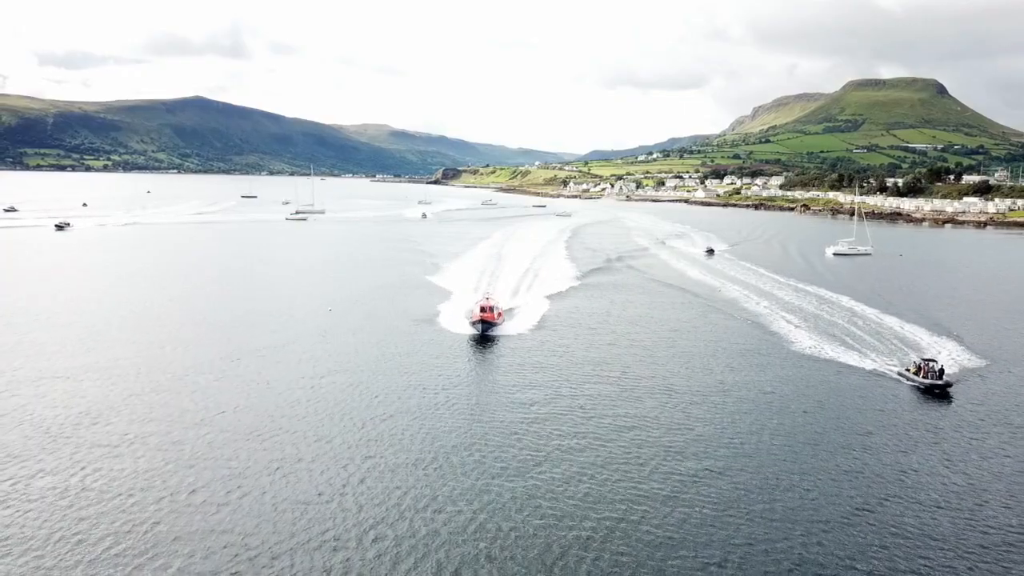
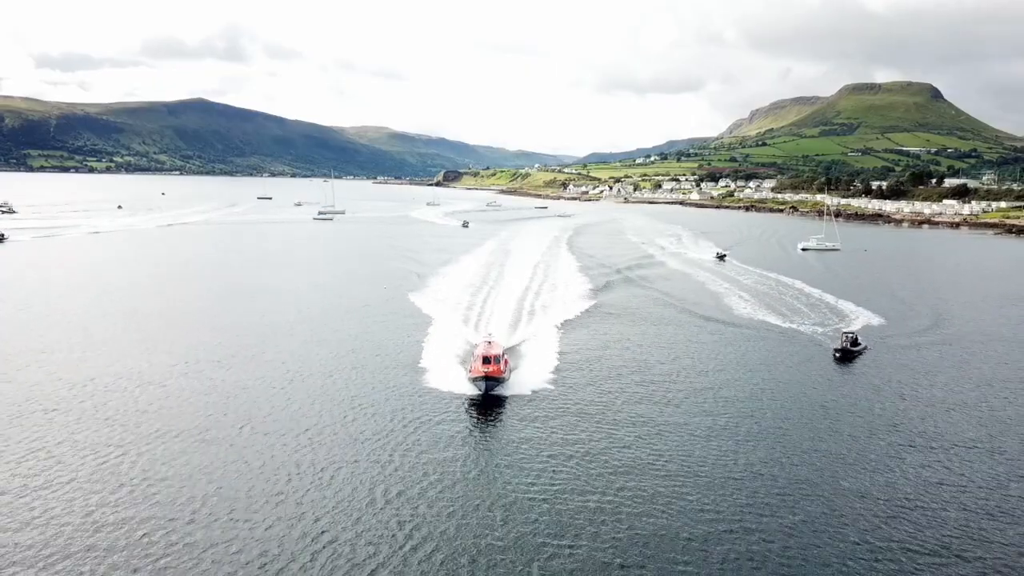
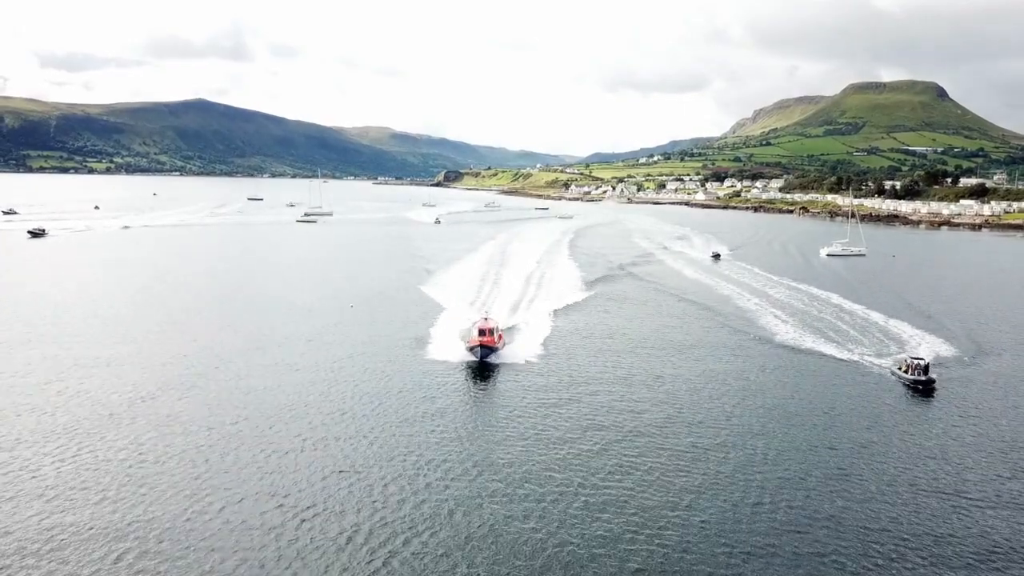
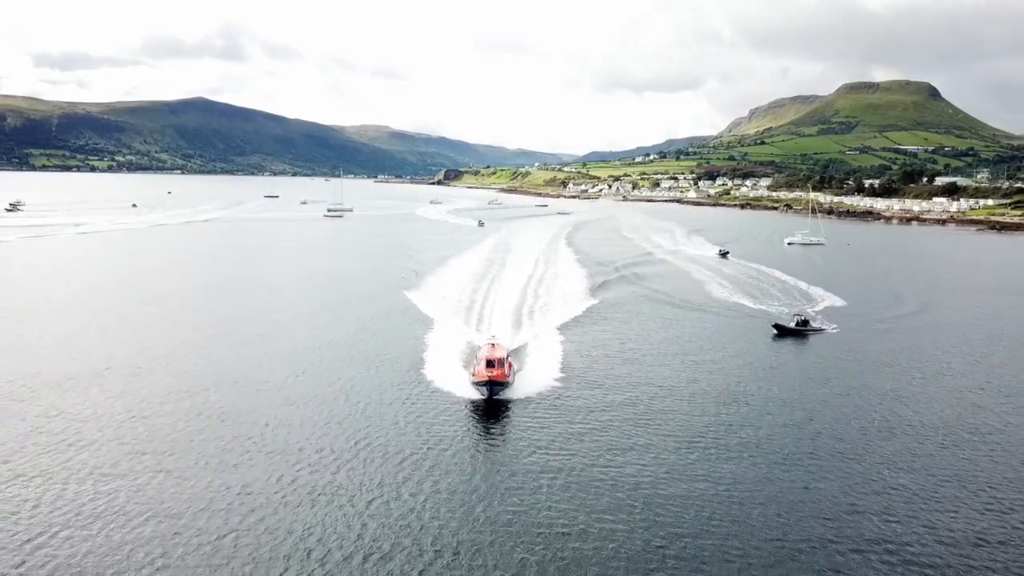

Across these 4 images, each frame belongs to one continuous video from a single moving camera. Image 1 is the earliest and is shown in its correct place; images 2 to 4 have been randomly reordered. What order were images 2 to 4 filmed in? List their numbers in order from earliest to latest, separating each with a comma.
3, 2, 4
